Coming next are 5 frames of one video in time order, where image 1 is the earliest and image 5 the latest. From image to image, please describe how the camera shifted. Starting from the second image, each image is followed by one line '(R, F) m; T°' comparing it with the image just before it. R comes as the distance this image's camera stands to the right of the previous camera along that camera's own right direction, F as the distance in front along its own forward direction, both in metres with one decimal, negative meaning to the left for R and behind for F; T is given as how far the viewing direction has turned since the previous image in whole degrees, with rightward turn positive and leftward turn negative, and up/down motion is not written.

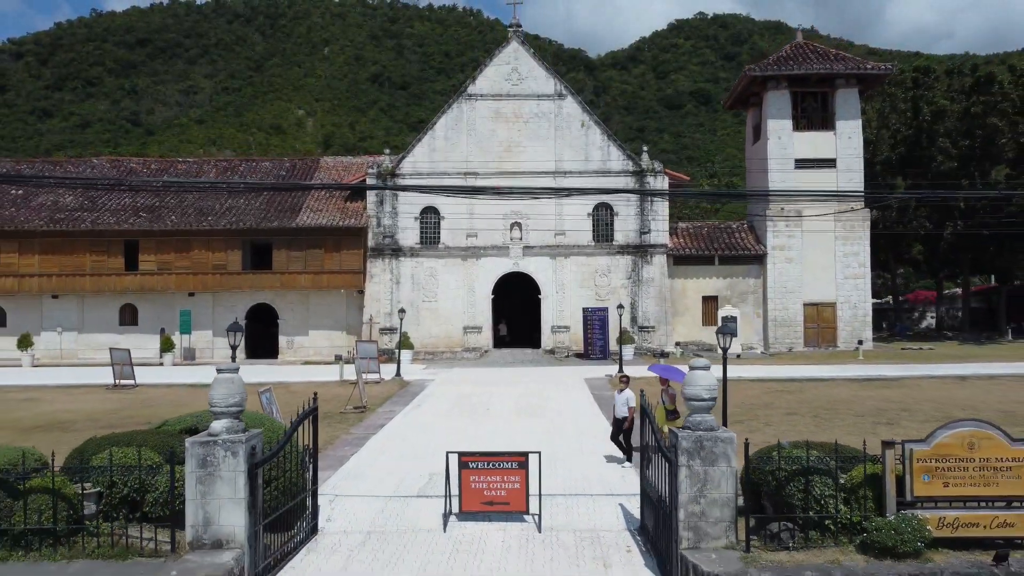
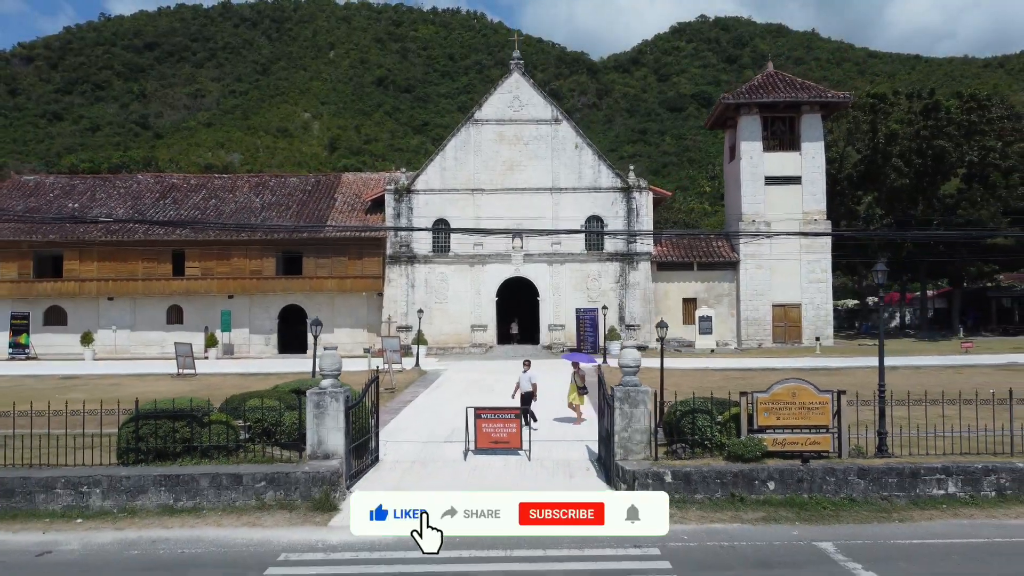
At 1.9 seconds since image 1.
(+0.1, -4.2) m; 0°
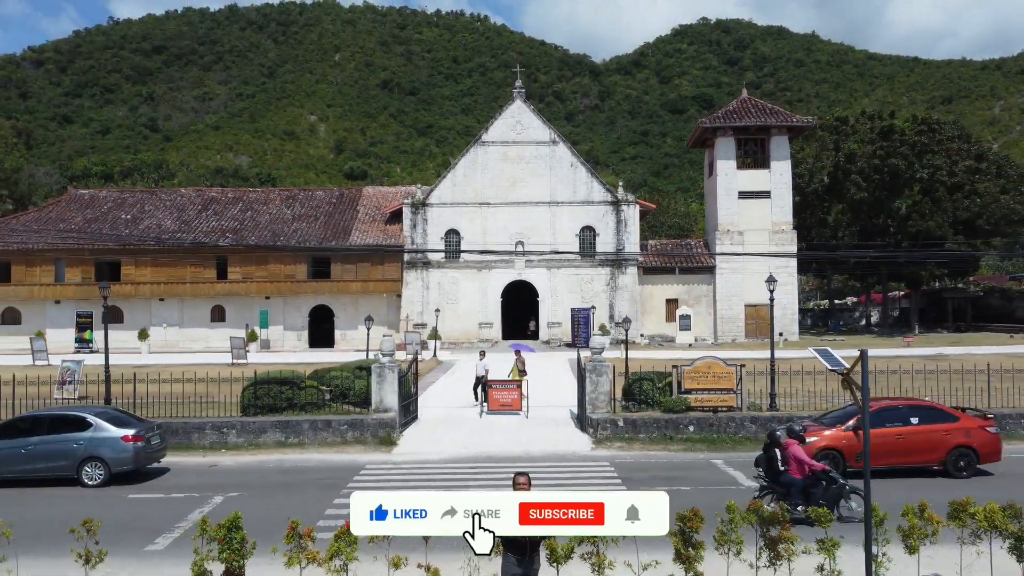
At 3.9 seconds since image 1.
(0.0, -4.8) m; 0°
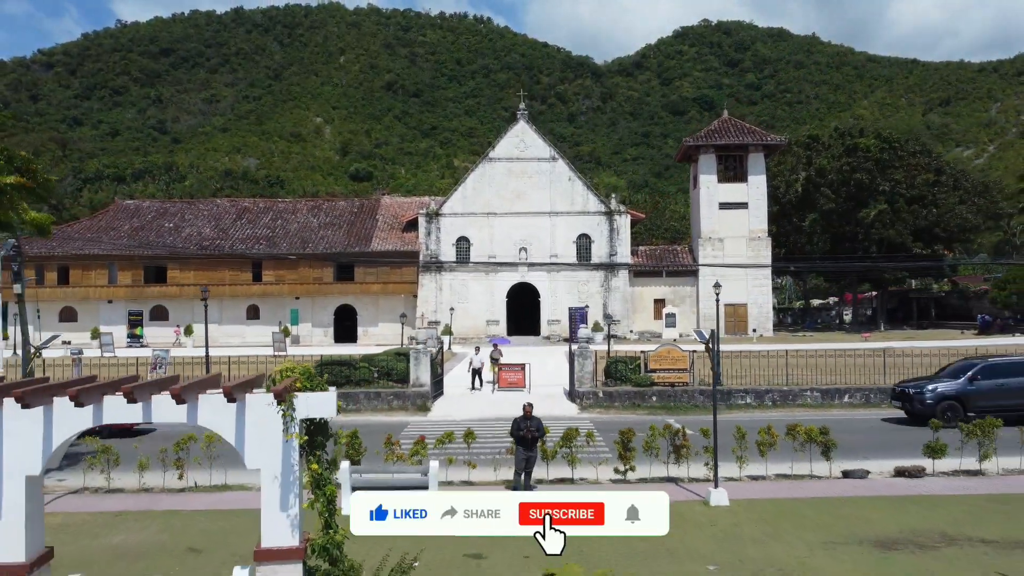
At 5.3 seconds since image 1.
(-0.1, -4.8) m; 0°
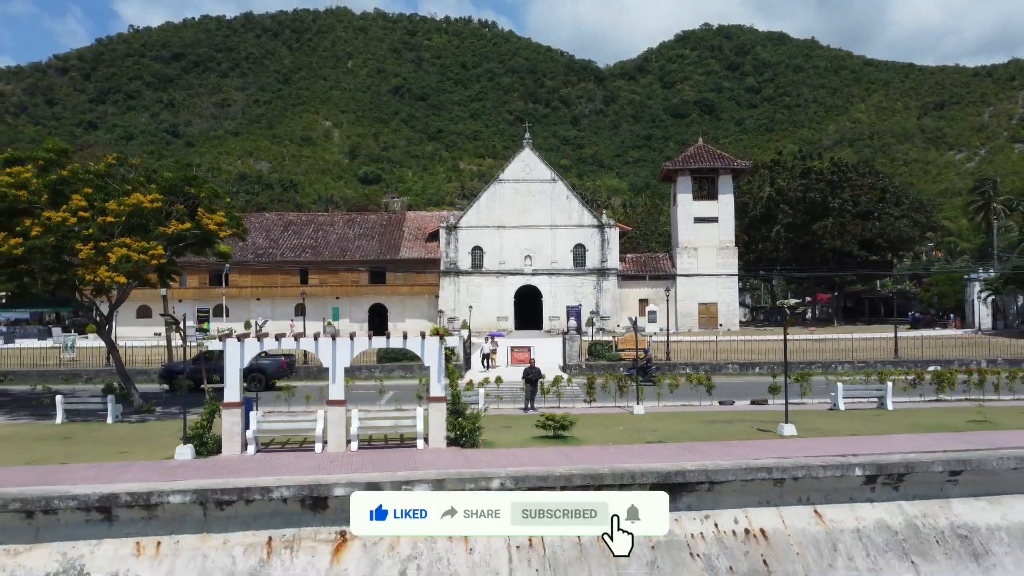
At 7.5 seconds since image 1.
(-0.2, -8.4) m; 0°
